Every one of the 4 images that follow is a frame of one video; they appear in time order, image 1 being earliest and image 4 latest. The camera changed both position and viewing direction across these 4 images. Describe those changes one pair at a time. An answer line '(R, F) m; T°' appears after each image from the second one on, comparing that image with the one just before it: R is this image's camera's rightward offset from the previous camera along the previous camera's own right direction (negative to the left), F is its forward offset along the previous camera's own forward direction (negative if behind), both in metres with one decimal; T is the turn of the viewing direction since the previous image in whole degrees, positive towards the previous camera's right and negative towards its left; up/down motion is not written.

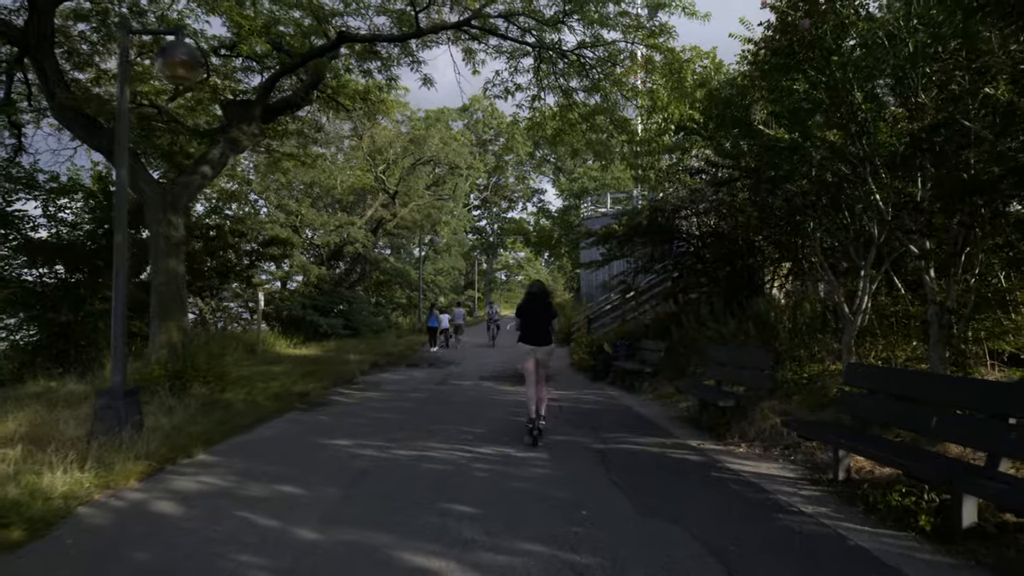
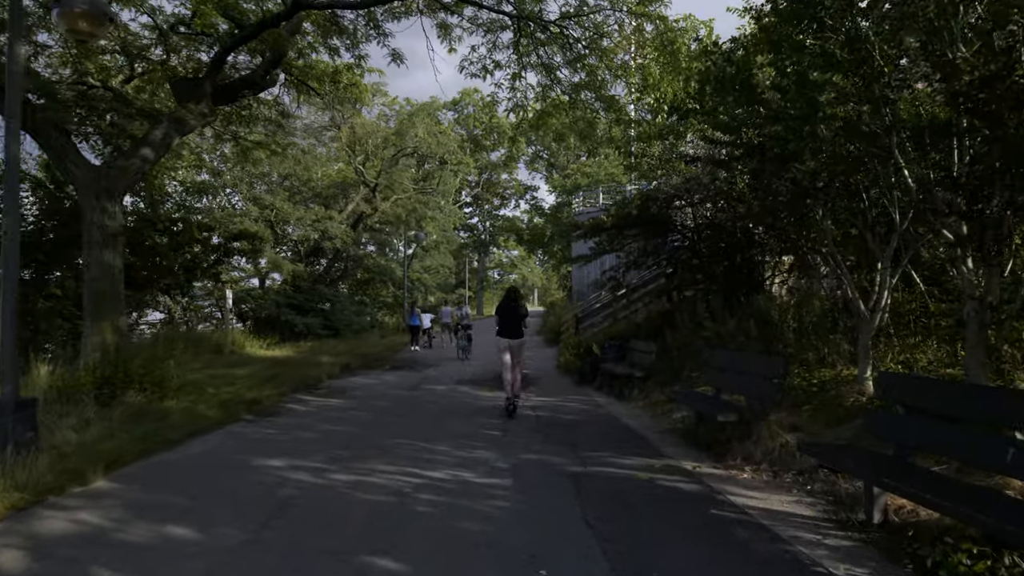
(+0.3, +1.1) m; 0°
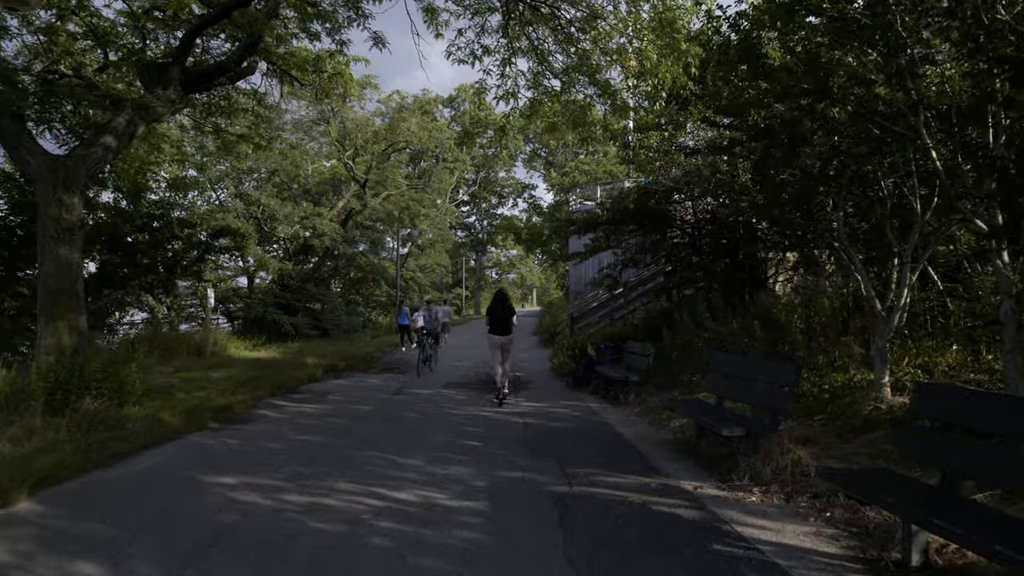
(+0.2, +0.7) m; 0°
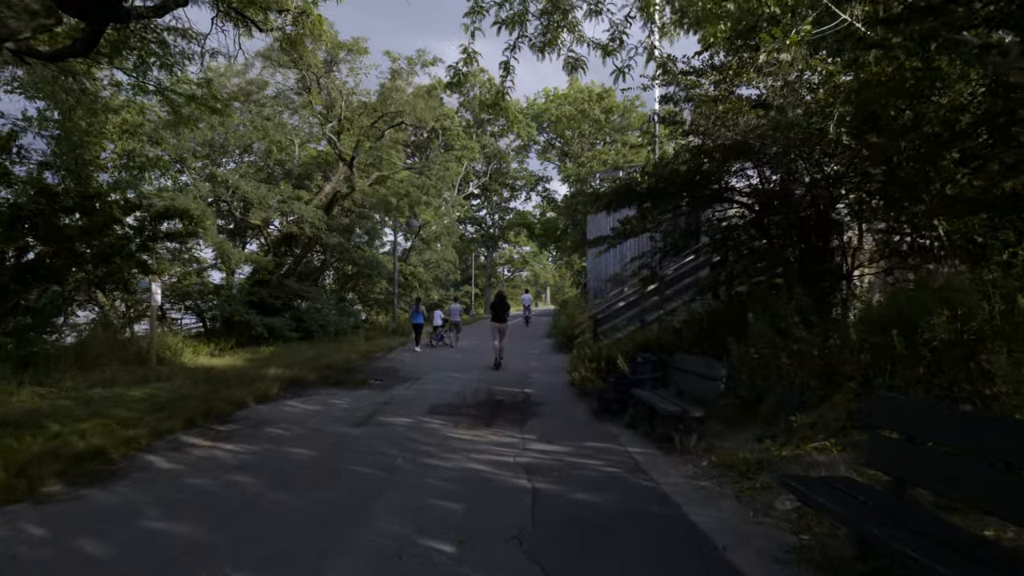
(+0.1, +3.1) m; -1°
